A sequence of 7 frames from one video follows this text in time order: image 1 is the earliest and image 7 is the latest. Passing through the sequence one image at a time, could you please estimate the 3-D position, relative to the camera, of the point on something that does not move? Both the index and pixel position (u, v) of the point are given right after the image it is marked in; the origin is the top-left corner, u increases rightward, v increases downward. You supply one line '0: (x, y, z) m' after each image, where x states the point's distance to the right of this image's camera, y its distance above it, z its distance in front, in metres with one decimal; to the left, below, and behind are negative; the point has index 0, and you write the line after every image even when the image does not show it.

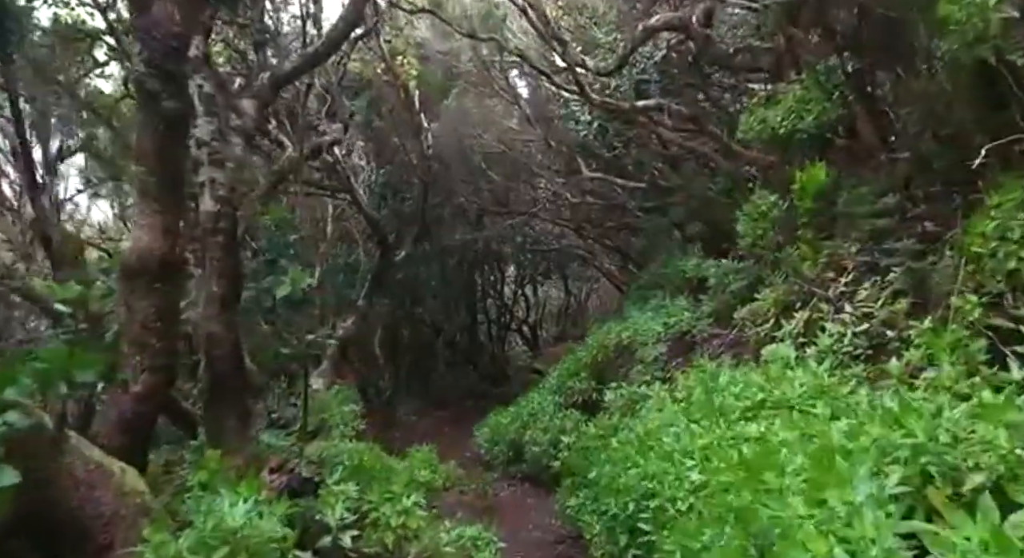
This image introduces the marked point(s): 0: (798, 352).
0: (+2.1, -0.5, +6.1) m
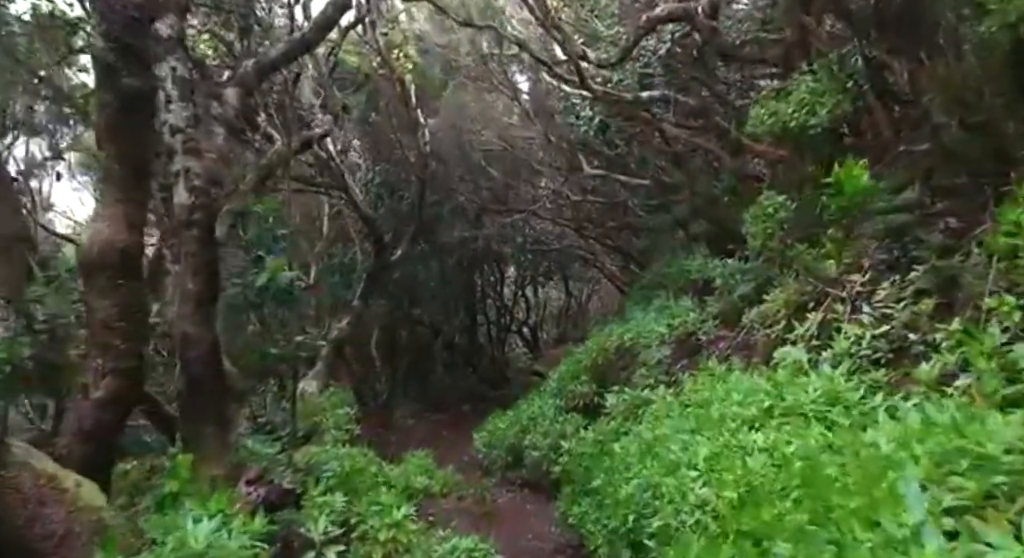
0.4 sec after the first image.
0: (+2.1, -0.5, +5.8) m
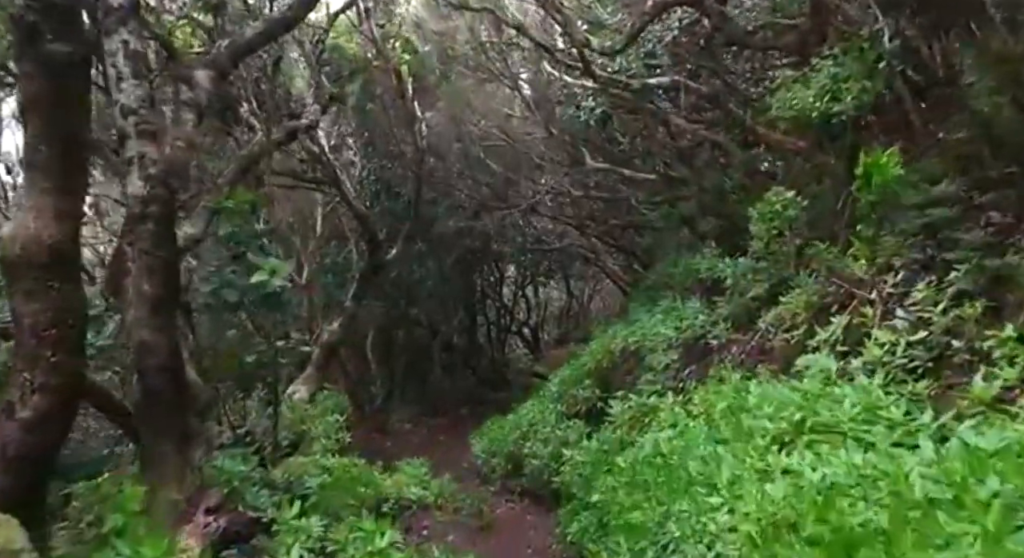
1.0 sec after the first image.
0: (+2.1, -0.5, +5.2) m
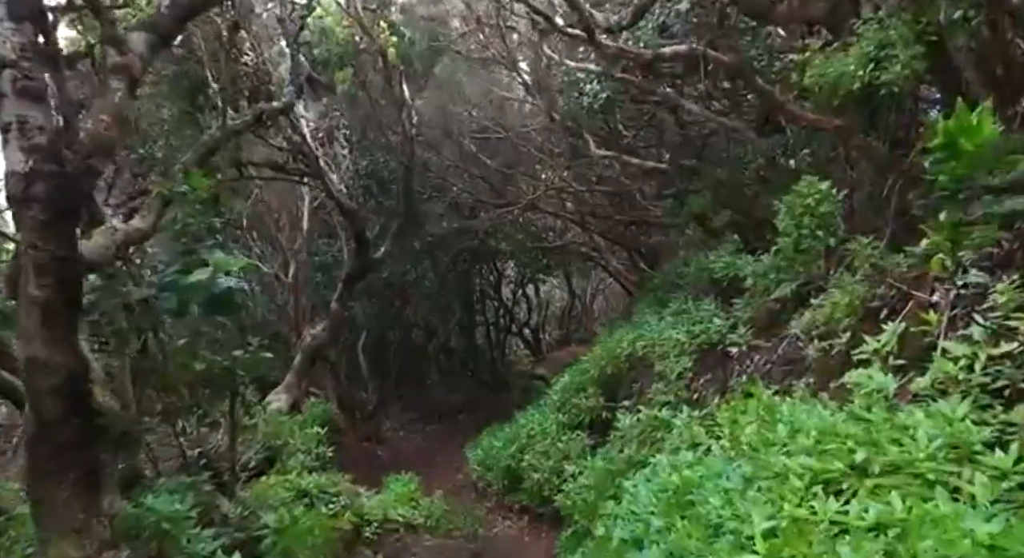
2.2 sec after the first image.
0: (+2.0, -0.5, +4.3) m
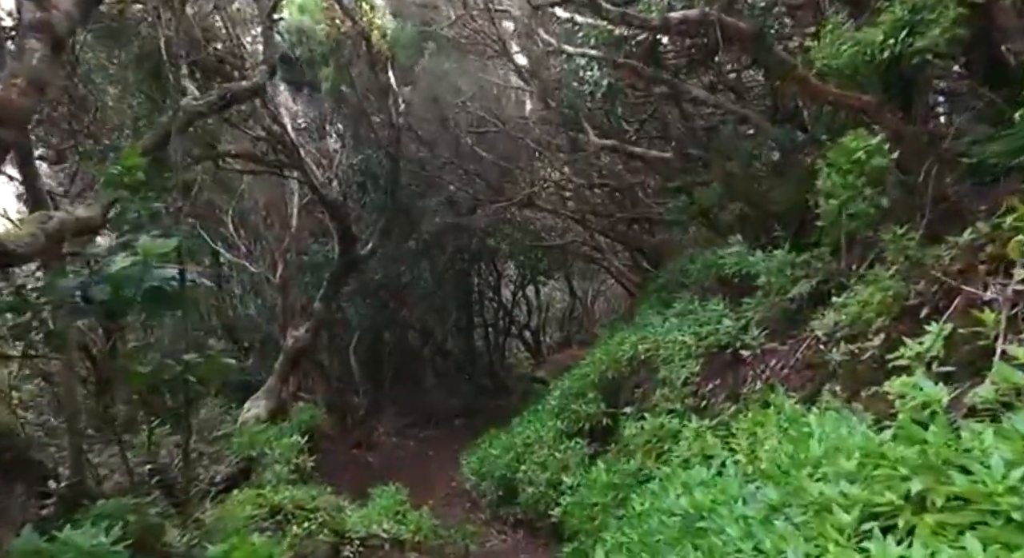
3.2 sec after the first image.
0: (+1.9, -0.5, +3.7) m
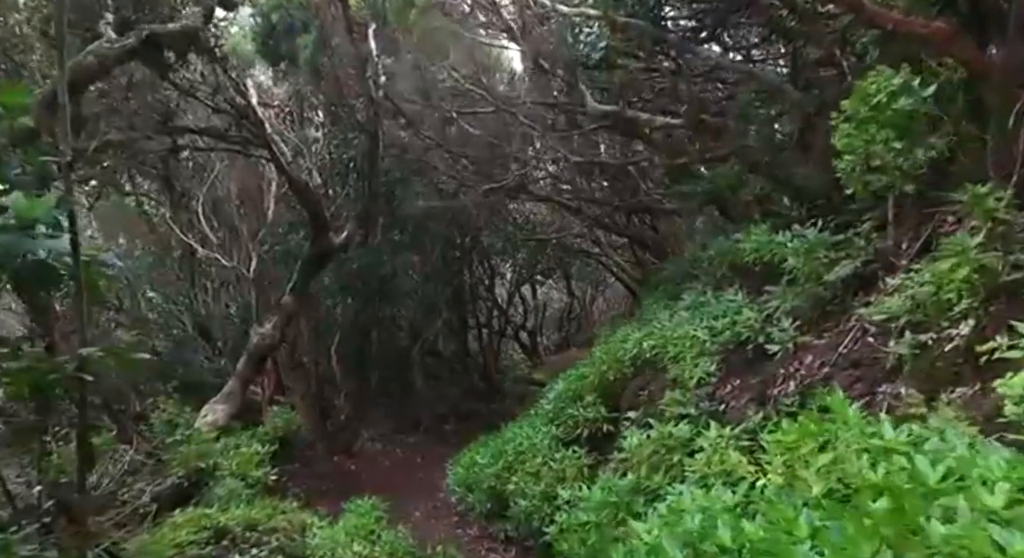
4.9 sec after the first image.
0: (+1.8, -0.4, +2.6) m
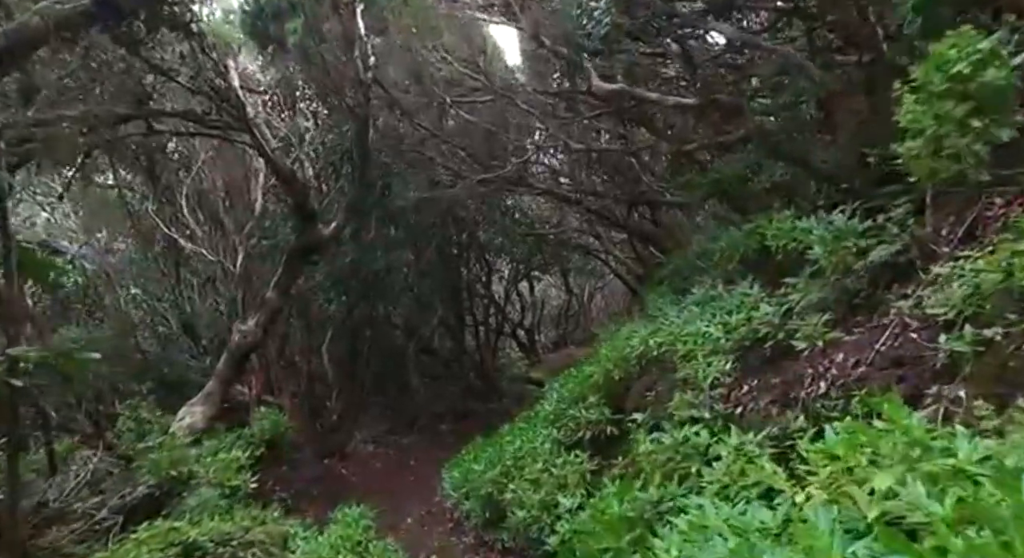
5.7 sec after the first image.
0: (+1.8, -0.3, +2.1) m
